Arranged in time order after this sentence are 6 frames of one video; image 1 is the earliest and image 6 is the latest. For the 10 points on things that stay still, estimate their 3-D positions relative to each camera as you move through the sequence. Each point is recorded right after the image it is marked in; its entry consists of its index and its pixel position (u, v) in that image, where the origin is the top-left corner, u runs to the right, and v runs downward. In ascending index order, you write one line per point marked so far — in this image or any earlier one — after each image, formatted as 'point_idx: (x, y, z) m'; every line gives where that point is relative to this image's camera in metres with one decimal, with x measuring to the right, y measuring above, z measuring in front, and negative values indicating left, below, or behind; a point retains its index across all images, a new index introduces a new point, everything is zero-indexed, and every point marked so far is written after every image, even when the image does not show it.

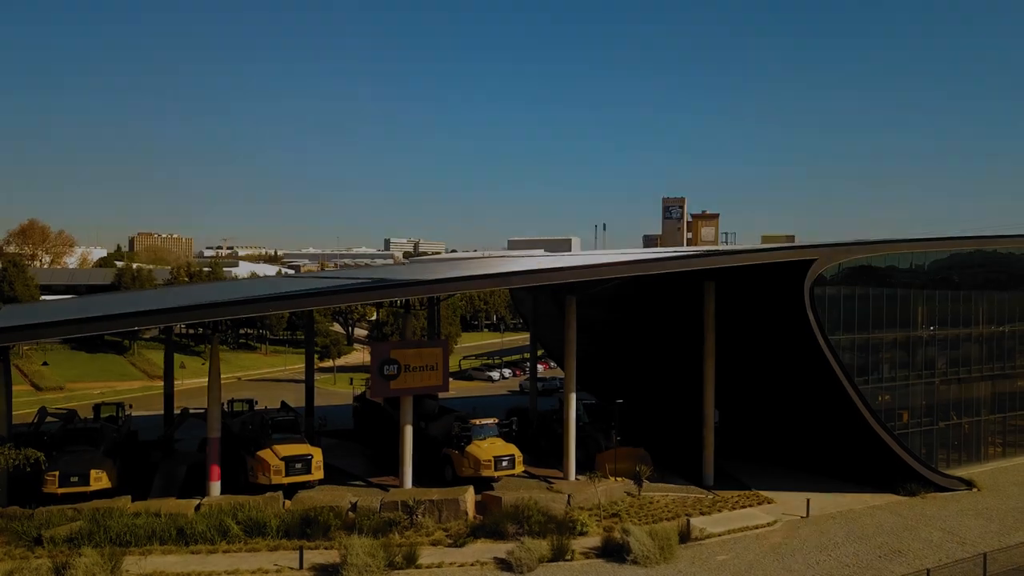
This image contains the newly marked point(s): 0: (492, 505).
0: (-0.3, -3.7, +12.5) m
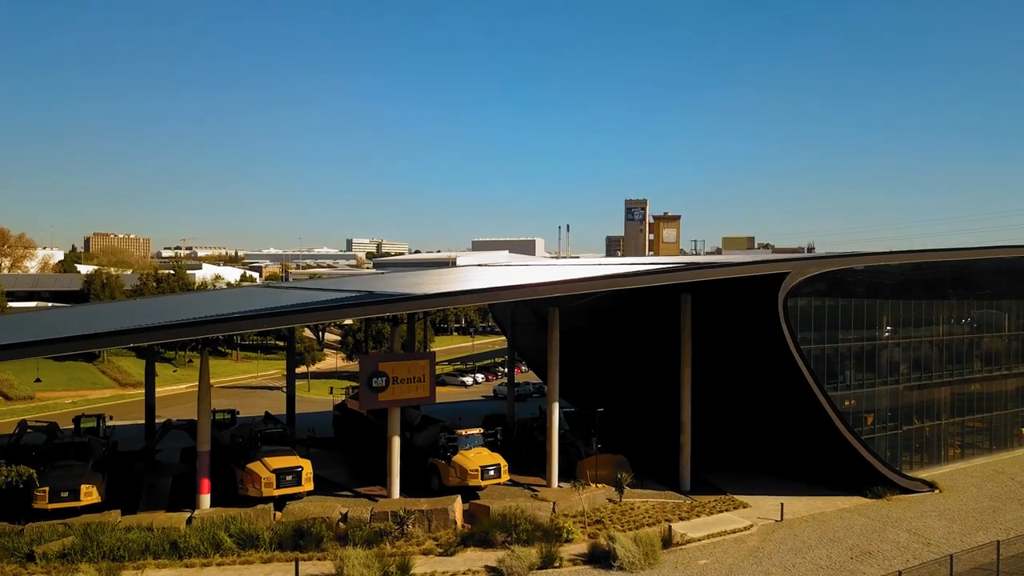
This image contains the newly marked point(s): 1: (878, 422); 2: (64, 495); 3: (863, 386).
0: (-0.6, -4.0, +12.8) m
1: (+9.6, -3.5, +19.1) m
2: (-6.7, -3.1, +10.9) m
3: (+9.0, -2.5, +18.8) m
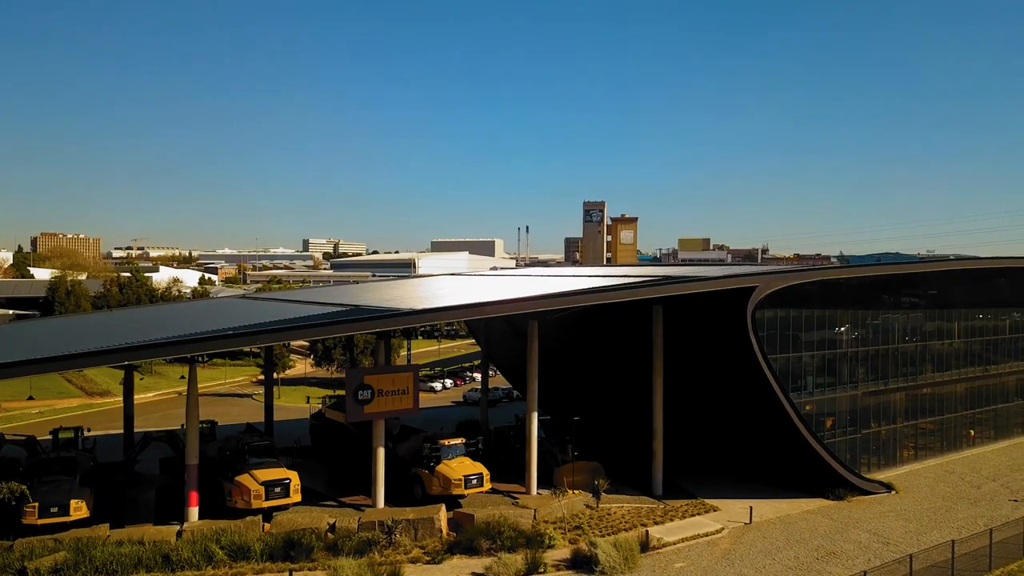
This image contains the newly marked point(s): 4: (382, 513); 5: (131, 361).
0: (-0.9, -4.2, +13.2) m
1: (+8.9, -3.8, +20.0) m
2: (-6.9, -3.3, +10.9) m
3: (+8.4, -2.8, +19.7) m
4: (-2.3, -4.0, +12.9) m
5: (-5.8, -1.1, +11.2) m
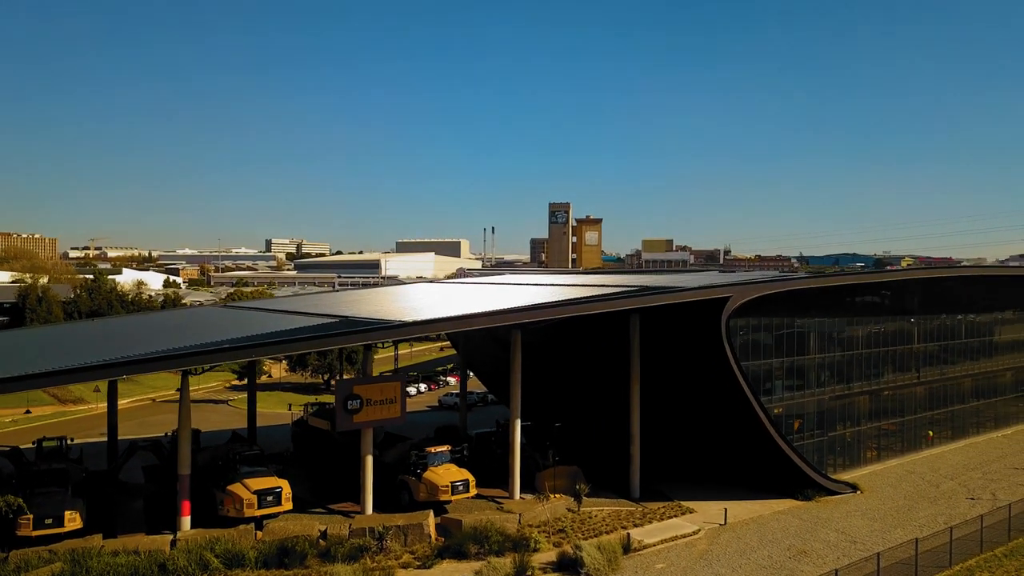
0: (-1.1, -4.4, +13.6) m
1: (+8.4, -4.0, +20.8) m
2: (-7.0, -3.5, +11.0) m
3: (+7.9, -3.0, +20.4) m
4: (-2.5, -4.2, +13.2) m
5: (-6.0, -1.3, +11.3) m
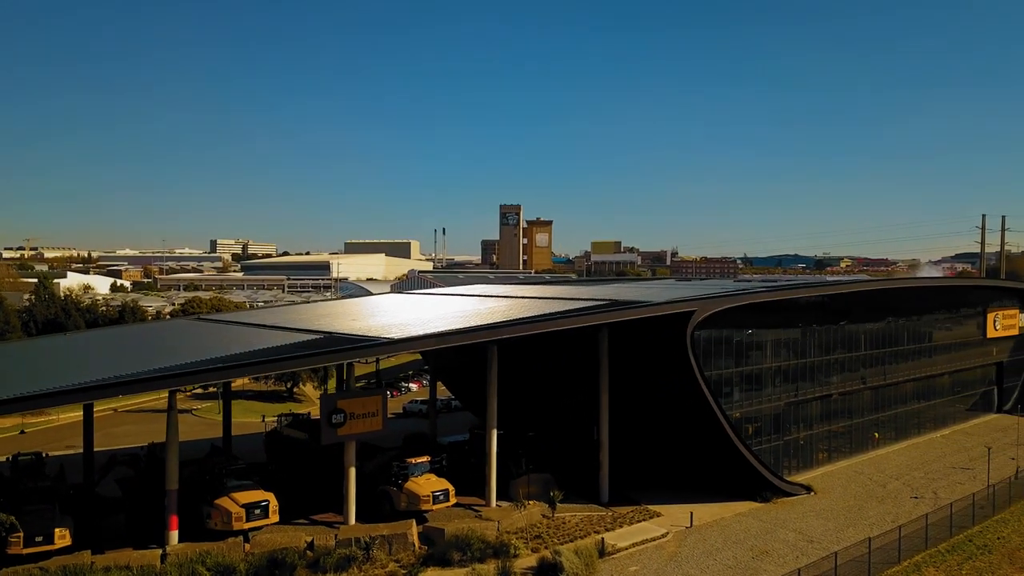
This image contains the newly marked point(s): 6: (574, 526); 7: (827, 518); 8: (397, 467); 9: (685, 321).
0: (-1.5, -4.8, +14.0) m
1: (+7.5, -4.4, +21.8) m
2: (-7.2, -3.8, +11.2) m
3: (+7.0, -3.4, +21.5) m
4: (-2.9, -4.5, +13.6) m
5: (-6.2, -1.7, +11.5) m
6: (+1.3, -5.2, +15.8) m
7: (+7.8, -5.7, +18.0) m
8: (-2.4, -3.8, +15.4) m
9: (+4.2, -0.8, +17.8) m
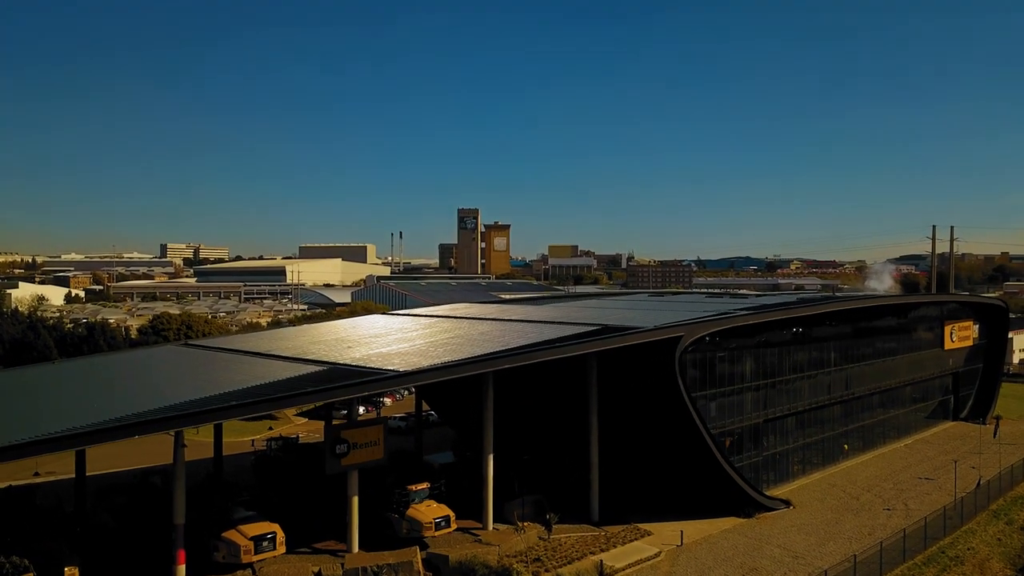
0: (-1.5, -5.4, +14.3) m
1: (+7.2, -5.0, +22.5) m
2: (-7.0, -4.4, +11.1) m
3: (+6.7, -4.0, +22.1) m
4: (-2.8, -5.1, +13.7) m
5: (-6.1, -2.2, +11.5) m
6: (+1.3, -5.8, +16.1) m
7: (+7.6, -6.3, +18.7) m
8: (-2.5, -4.4, +15.6) m
9: (+4.0, -1.4, +18.3) m
